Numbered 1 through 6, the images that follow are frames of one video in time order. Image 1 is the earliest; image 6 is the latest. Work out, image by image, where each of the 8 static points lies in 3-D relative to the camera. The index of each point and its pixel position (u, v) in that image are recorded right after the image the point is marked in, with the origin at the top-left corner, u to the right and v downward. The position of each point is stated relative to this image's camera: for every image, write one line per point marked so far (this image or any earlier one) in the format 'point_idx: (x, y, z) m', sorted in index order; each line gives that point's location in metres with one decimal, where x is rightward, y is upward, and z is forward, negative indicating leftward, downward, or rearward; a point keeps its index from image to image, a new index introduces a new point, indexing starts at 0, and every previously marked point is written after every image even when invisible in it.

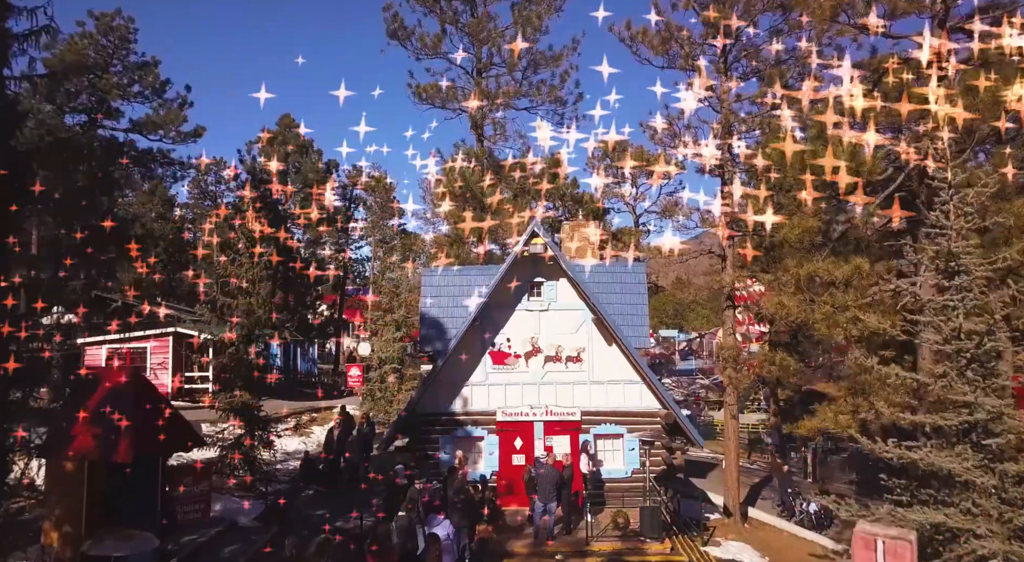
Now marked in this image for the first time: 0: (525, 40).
0: (+0.3, +6.0, +17.6) m
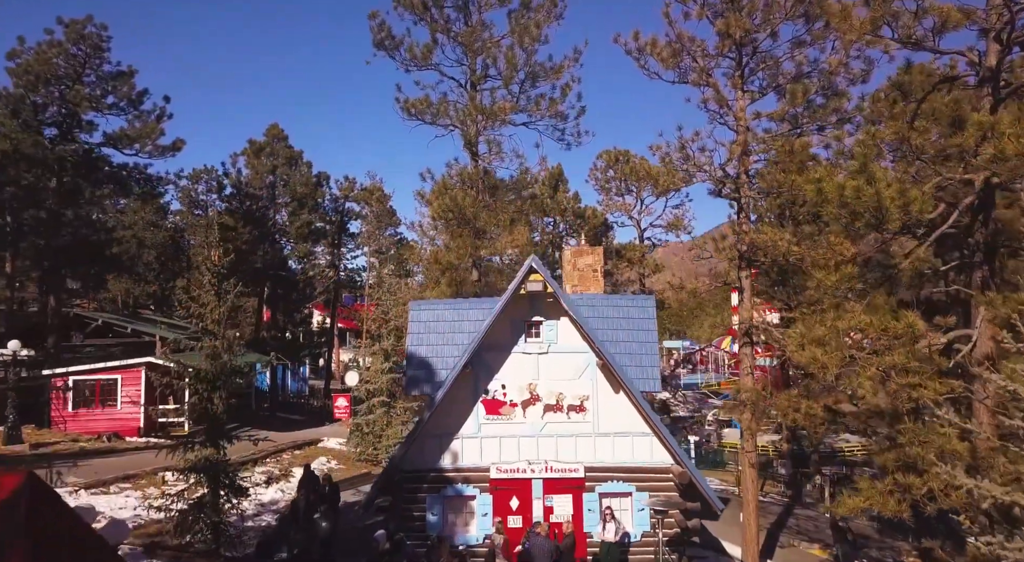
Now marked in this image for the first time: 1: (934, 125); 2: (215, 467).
0: (+0.2, +5.3, +16.3) m
1: (+5.5, +2.0, +9.1) m
2: (-5.0, -3.1, +11.7) m
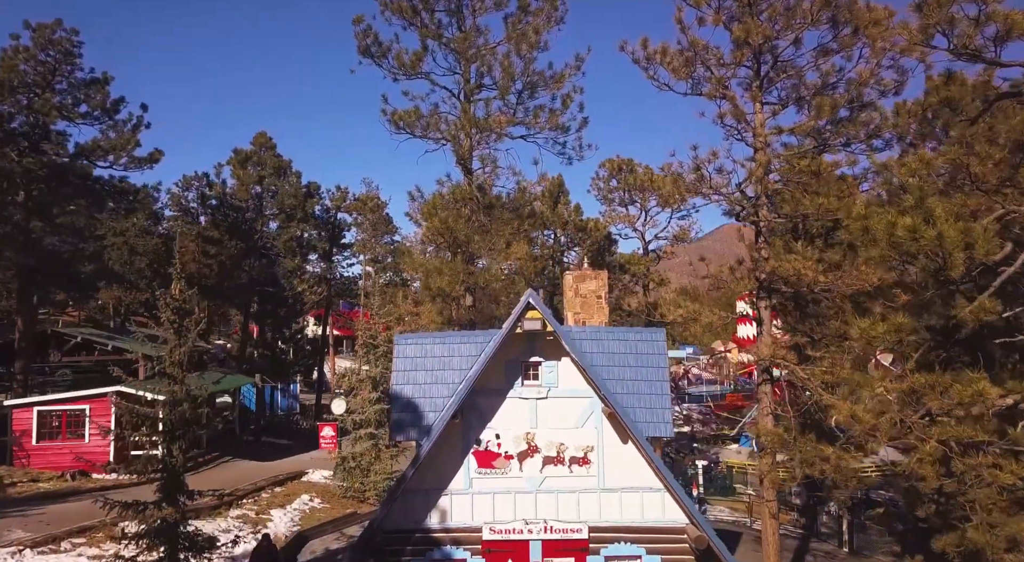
0: (+0.2, +4.8, +15.0) m
1: (+5.4, +1.5, +7.8) m
2: (-5.0, -3.7, +10.4) m
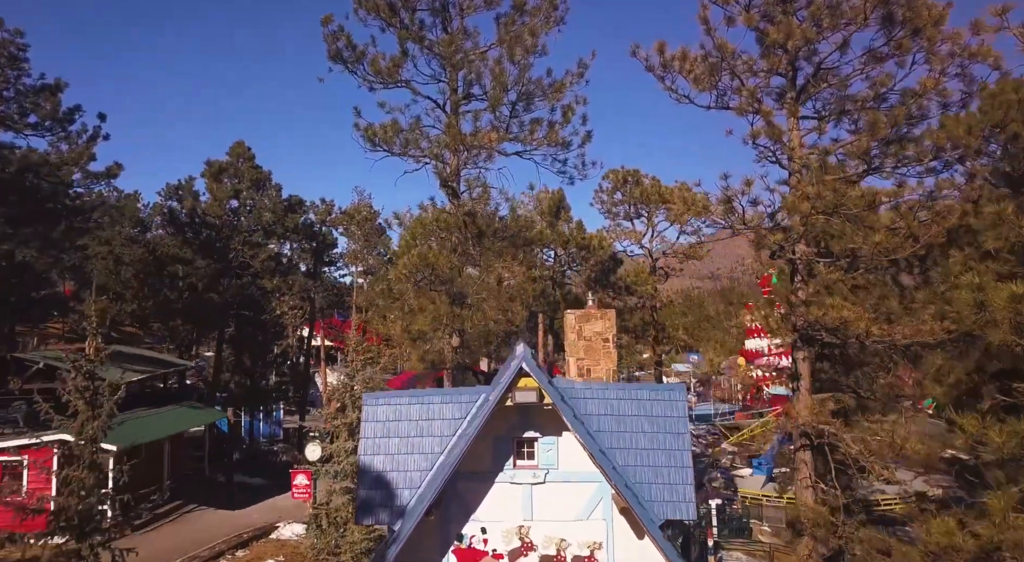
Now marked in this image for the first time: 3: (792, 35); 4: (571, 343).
0: (0.0, +4.0, +13.0) m
1: (+5.3, +0.7, +5.8) m
2: (-5.2, -4.4, +8.4) m
3: (+4.1, +3.7, +10.4) m
4: (+1.1, -1.2, +12.9) m
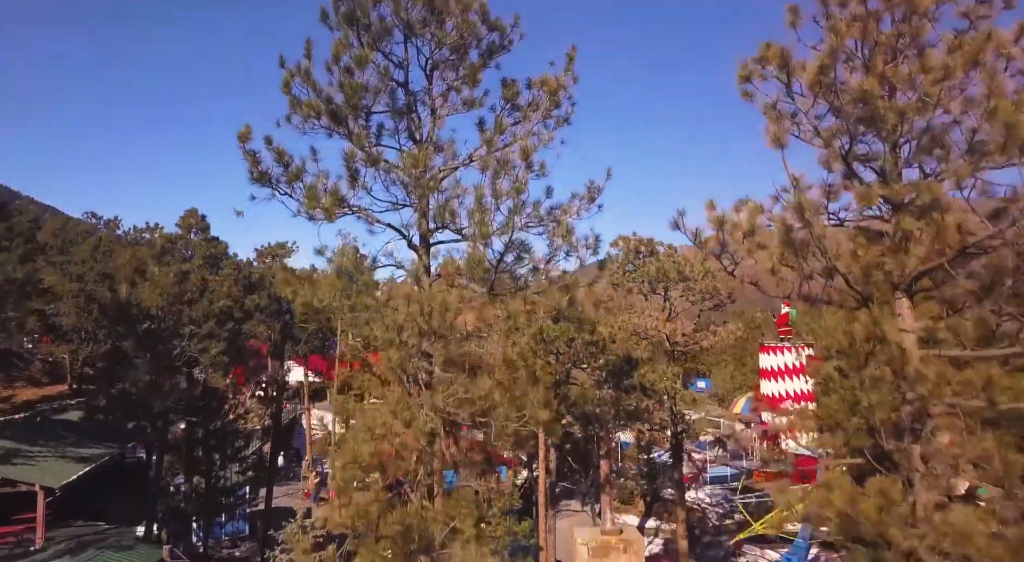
0: (-0.1, +1.1, +9.4) m
1: (+5.1, -2.1, +2.3) m
2: (-5.3, -7.3, +4.8) m
3: (+3.9, +0.8, +6.9) m
4: (+0.9, -4.0, +9.3) m
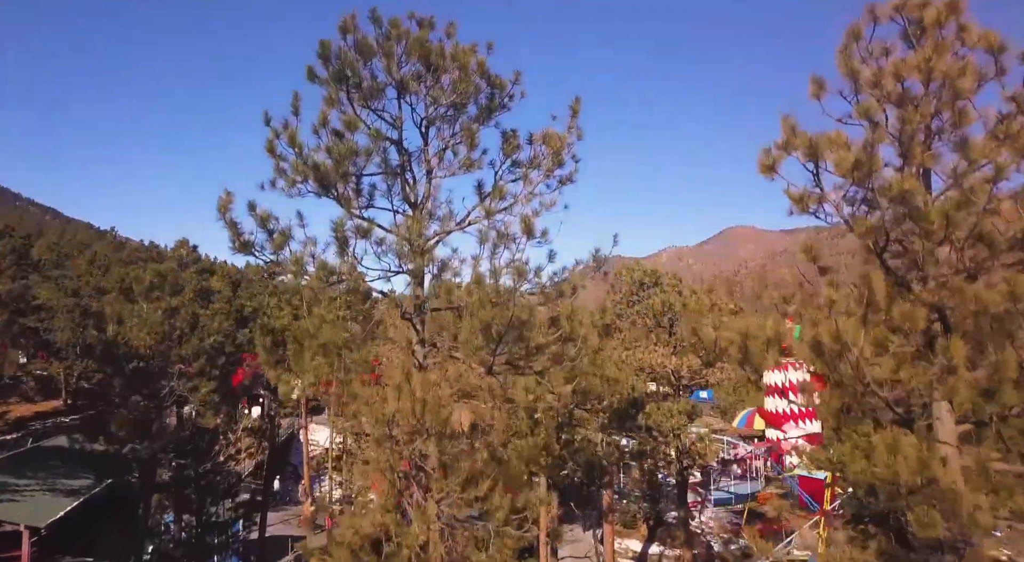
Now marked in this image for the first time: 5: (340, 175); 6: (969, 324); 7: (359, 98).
0: (-0.1, +0.1, +8.7) m
1: (+5.1, -3.1, +1.6) m
2: (-5.3, -8.3, +4.1) m
3: (+3.9, -0.2, +6.2) m
4: (+0.9, -5.1, +8.6) m
5: (-2.3, +1.4, +9.3) m
6: (+4.0, -0.4, +6.1) m
7: (-2.1, +2.5, +9.5) m
